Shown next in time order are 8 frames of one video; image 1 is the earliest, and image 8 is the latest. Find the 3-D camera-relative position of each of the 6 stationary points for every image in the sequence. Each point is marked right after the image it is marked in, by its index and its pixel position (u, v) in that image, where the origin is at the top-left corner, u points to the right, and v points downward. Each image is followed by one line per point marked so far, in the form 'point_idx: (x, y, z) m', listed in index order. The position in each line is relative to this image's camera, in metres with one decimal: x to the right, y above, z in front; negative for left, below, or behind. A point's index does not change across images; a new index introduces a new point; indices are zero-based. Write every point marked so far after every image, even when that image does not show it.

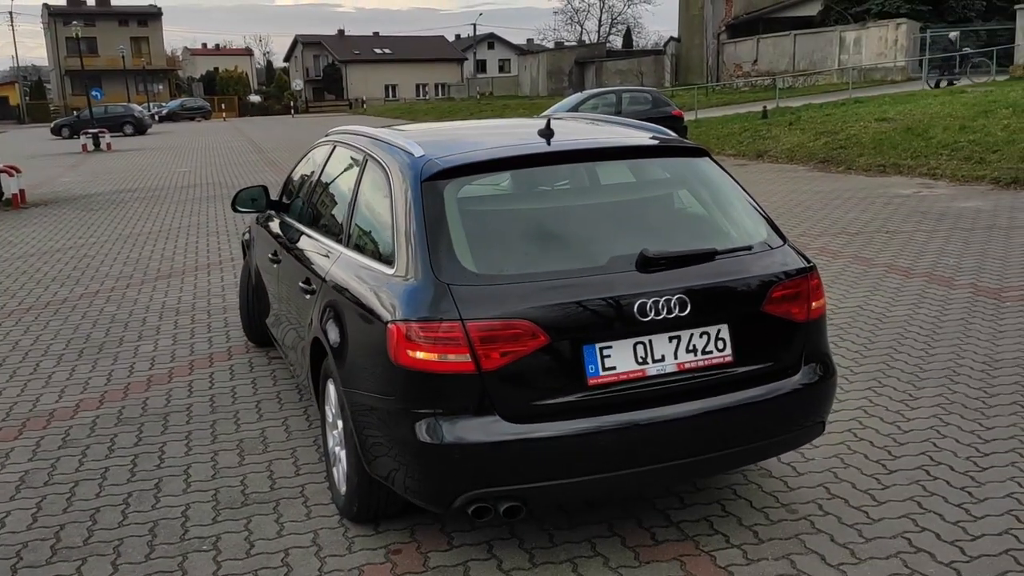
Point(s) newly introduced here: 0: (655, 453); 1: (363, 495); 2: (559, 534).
0: (+0.5, -0.6, +3.2) m
1: (-0.6, -0.8, +3.6) m
2: (+0.2, -0.9, +3.6) m
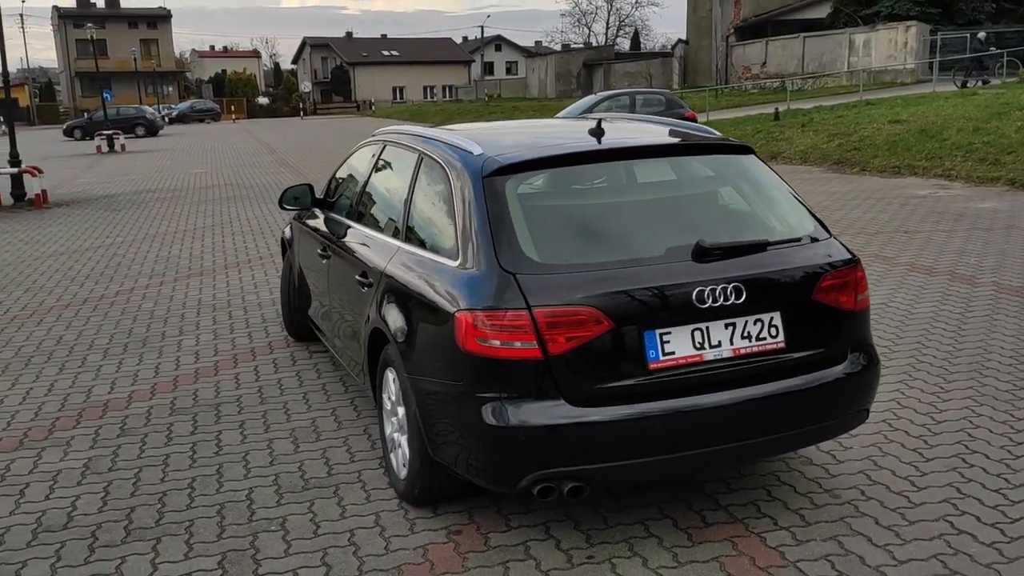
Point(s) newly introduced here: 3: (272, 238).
0: (+0.7, -0.5, +3.3) m
1: (-0.3, -0.8, +3.7) m
2: (+0.4, -0.9, +3.7) m
3: (-3.0, +0.6, +11.7) m
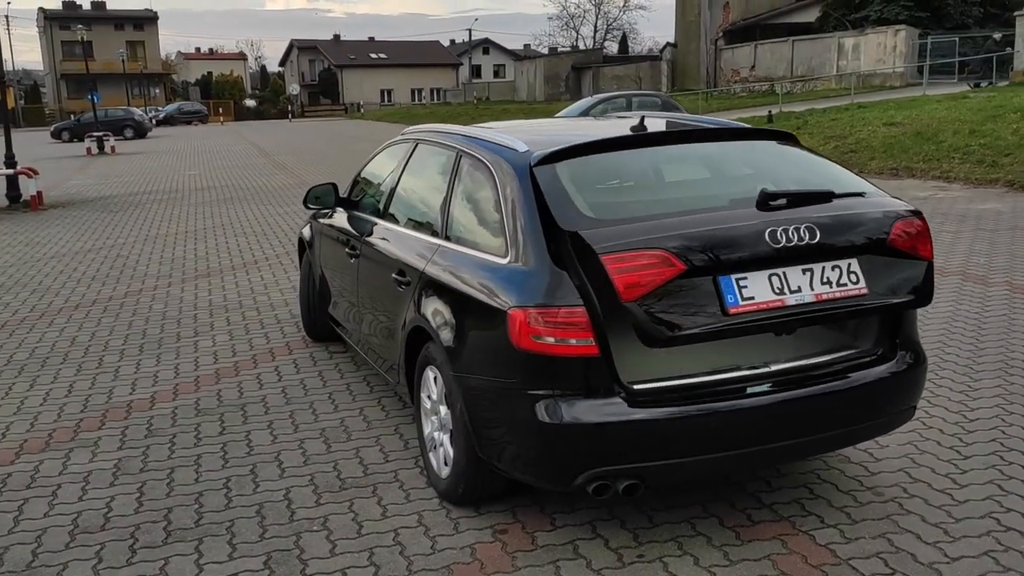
0: (+0.9, -0.5, +3.3) m
1: (-0.2, -0.7, +3.7) m
2: (+0.6, -0.9, +3.7) m
3: (-2.9, +0.6, +11.6) m
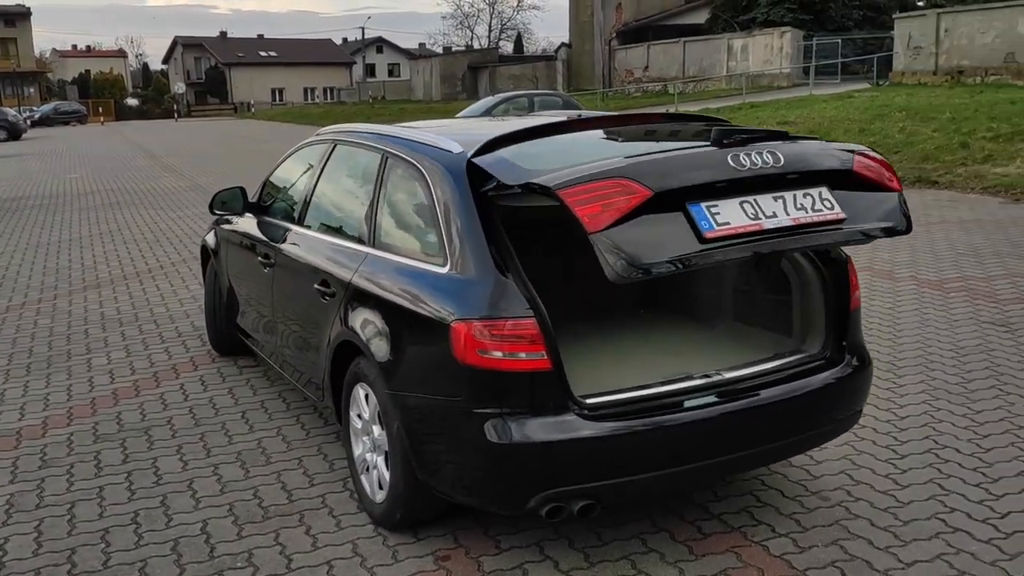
0: (+0.7, -0.5, +3.2) m
1: (-0.4, -0.8, +3.5) m
2: (+0.4, -0.9, +3.6) m
3: (-4.0, +0.5, +11.1) m
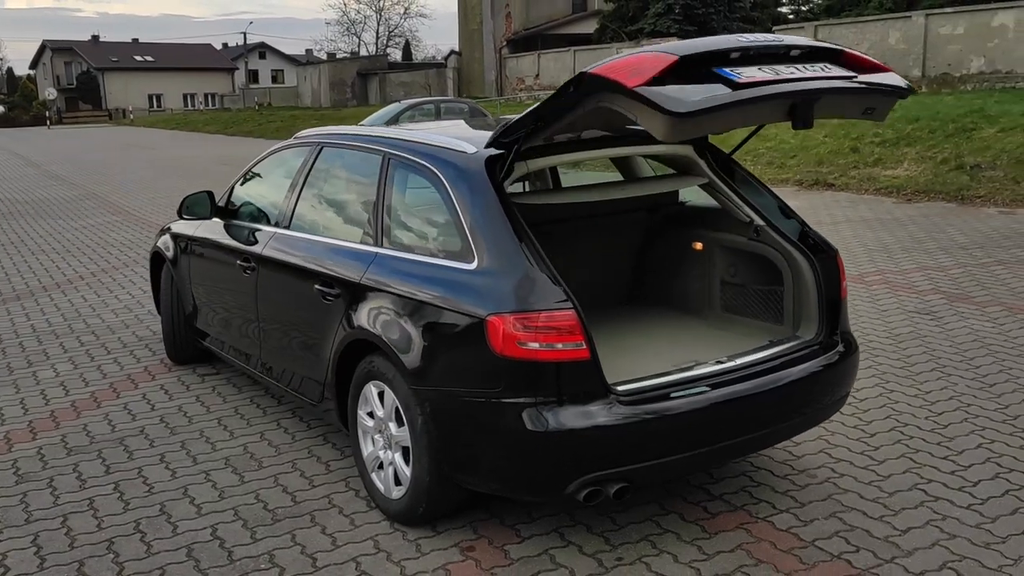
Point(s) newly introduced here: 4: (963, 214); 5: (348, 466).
0: (+0.8, -0.5, +3.4) m
1: (-0.3, -0.8, +3.5) m
2: (+0.4, -0.9, +3.7) m
3: (-4.8, +0.4, +10.6) m
4: (+5.3, +0.9, +11.1) m
5: (-0.8, -0.8, +4.4) m
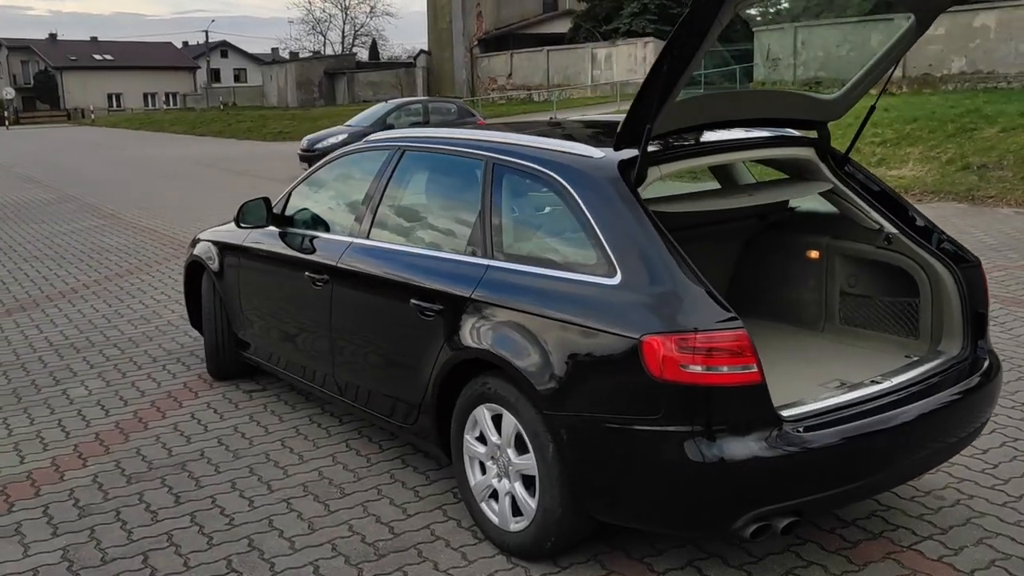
0: (+1.3, -0.6, +3.2) m
1: (+0.2, -0.8, +3.3) m
2: (+0.9, -1.0, +3.5) m
3: (-4.7, +0.3, +10.2) m
4: (+5.5, +0.9, +11.0) m
5: (-0.3, -0.9, +4.1) m
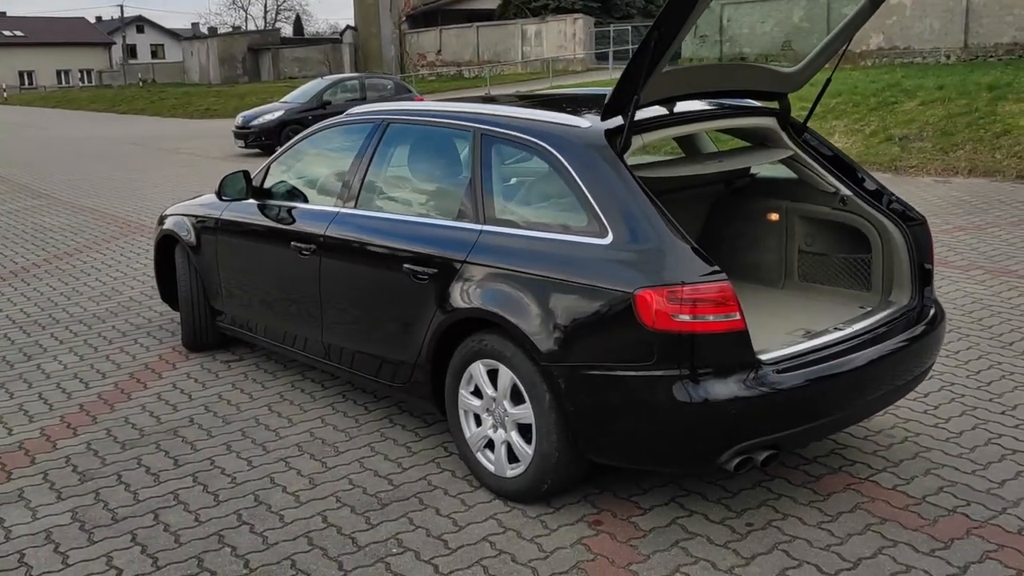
0: (+1.3, -0.4, +3.5) m
1: (+0.2, -0.7, +3.5) m
2: (+0.9, -0.8, +3.8) m
3: (-5.2, +0.5, +10.0) m
4: (+4.8, +1.3, +11.6) m
5: (-0.4, -0.7, +4.3) m
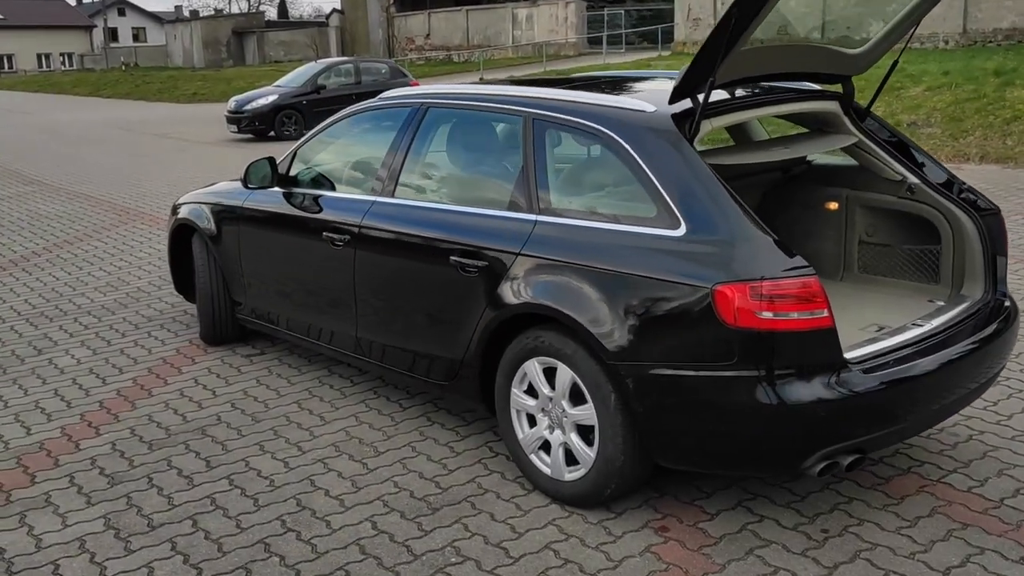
0: (+1.5, -0.4, +3.4) m
1: (+0.4, -0.7, +3.4) m
2: (+1.1, -0.8, +3.6) m
3: (-5.1, +0.6, +9.8) m
4: (+4.9, +1.4, +11.5) m
5: (-0.2, -0.7, +4.1) m
